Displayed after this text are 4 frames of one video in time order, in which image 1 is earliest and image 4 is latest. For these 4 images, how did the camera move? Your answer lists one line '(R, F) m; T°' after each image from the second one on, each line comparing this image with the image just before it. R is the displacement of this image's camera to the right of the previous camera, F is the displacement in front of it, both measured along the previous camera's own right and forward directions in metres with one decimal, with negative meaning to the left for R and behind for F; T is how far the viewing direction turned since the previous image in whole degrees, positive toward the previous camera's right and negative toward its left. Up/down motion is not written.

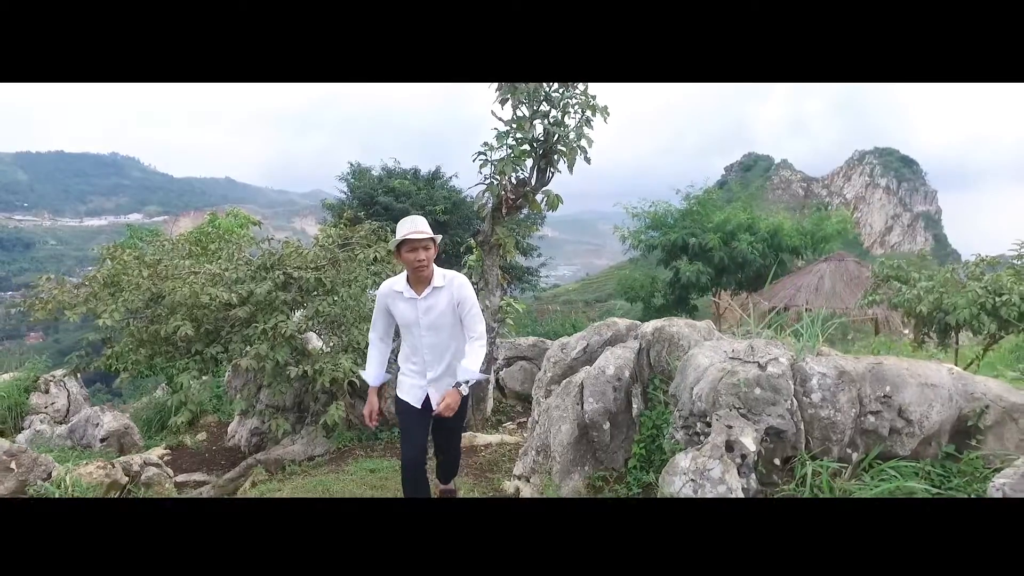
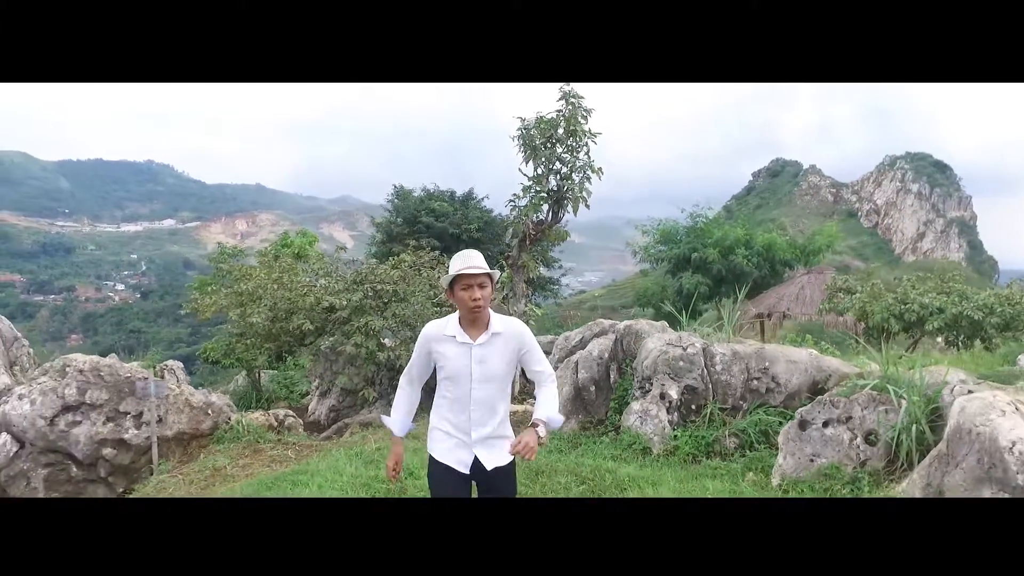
(0.0, -1.4) m; -2°
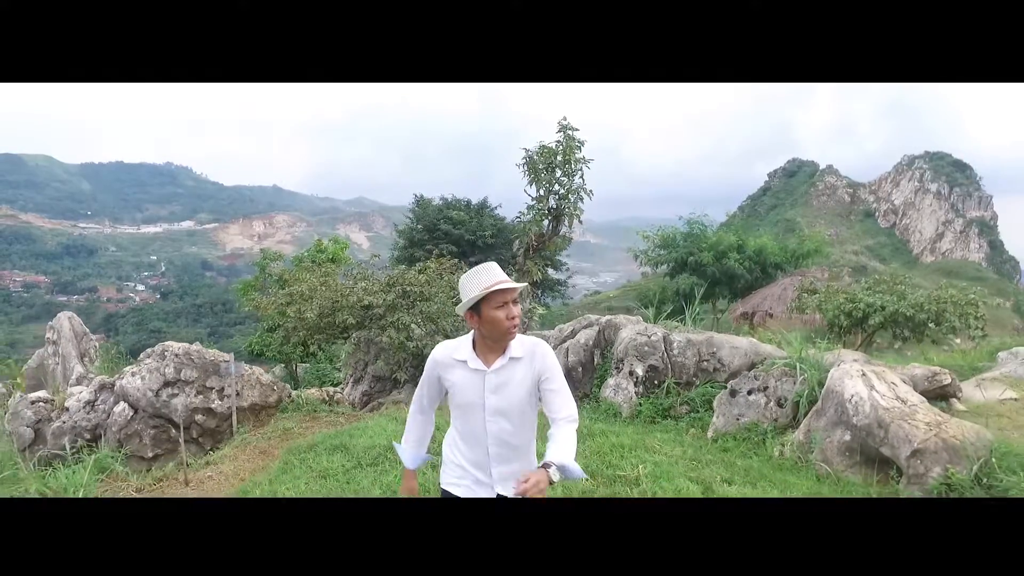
(+0.1, -1.0) m; -1°
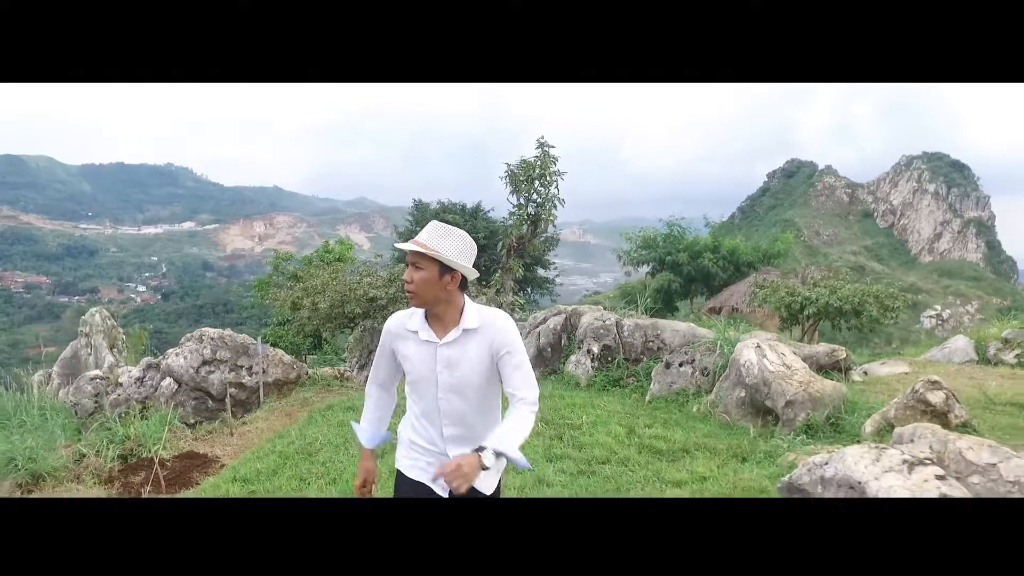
(+0.2, -1.0) m; 0°
